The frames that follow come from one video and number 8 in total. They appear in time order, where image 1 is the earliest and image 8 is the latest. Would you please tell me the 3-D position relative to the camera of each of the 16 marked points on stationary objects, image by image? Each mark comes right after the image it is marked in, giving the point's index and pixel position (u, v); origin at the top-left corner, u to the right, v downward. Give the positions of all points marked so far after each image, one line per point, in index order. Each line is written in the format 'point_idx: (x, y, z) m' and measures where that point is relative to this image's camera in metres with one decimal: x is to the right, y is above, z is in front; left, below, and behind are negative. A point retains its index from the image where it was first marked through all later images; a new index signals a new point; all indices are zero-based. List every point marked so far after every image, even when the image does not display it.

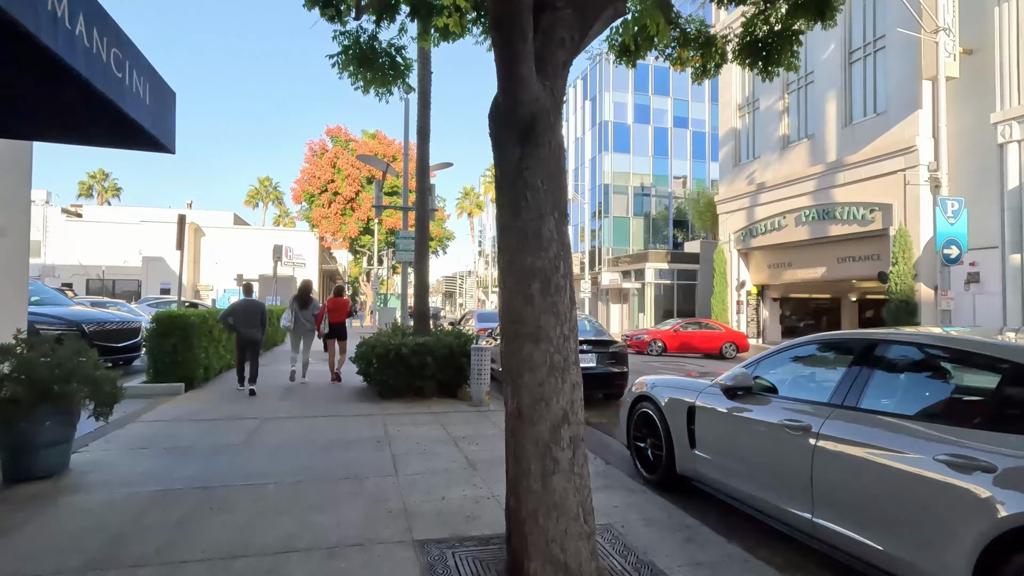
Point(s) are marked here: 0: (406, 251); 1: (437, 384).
0: (-3.0, +1.0, +14.5) m
1: (-1.4, -1.8, +9.7) m
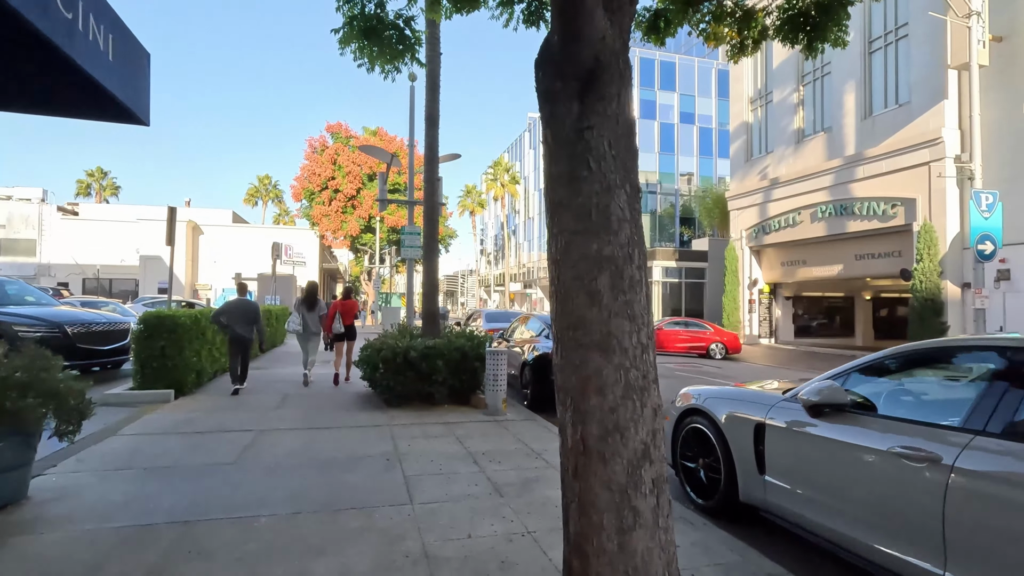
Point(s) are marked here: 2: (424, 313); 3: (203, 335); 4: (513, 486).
0: (-2.7, +1.1, +13.7) m
1: (-1.1, -1.8, +9.0) m
2: (-1.7, -0.5, +9.6) m
3: (-6.1, -0.9, +10.3) m
4: (0.0, -2.0, +5.1) m
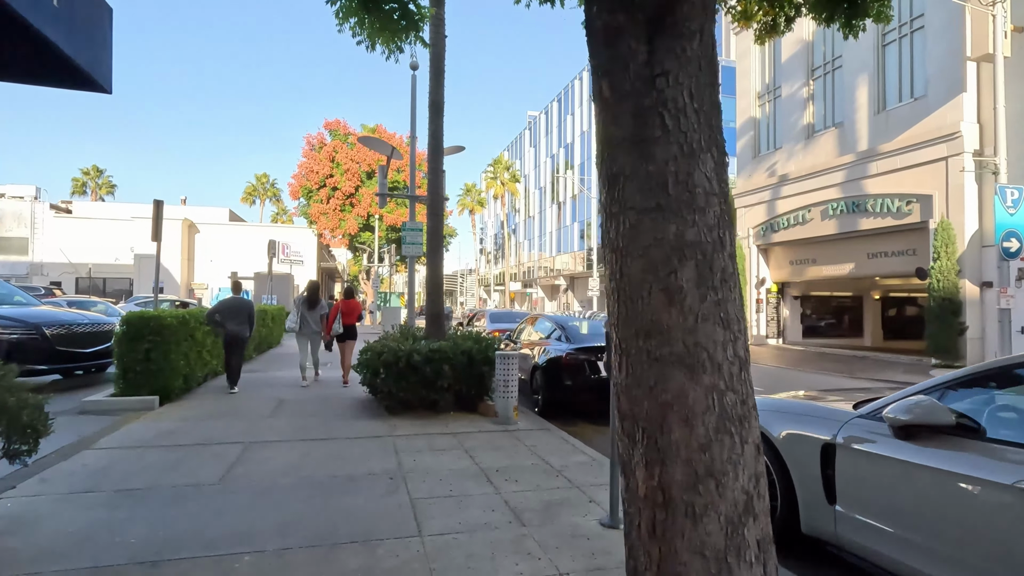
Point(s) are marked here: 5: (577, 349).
0: (-2.5, +1.1, +13.1) m
1: (-0.9, -1.7, +8.3) m
2: (-1.5, -0.4, +9.0) m
3: (-5.9, -0.9, +9.6) m
4: (+0.2, -1.9, +4.5) m
5: (+1.1, -1.0, +8.4) m
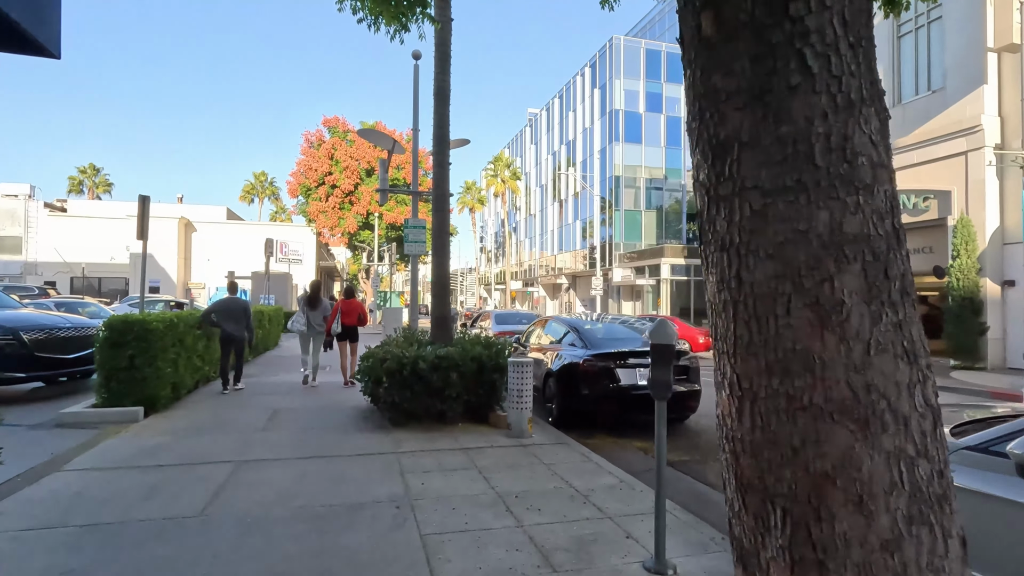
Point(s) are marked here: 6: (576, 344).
0: (-2.3, +1.1, +12.4) m
1: (-0.7, -1.8, +7.7) m
2: (-1.3, -0.5, +8.4) m
3: (-5.7, -0.9, +9.0) m
4: (+0.4, -2.0, +3.9) m
5: (+1.2, -1.0, +7.8) m
6: (+1.0, -0.9, +8.5) m
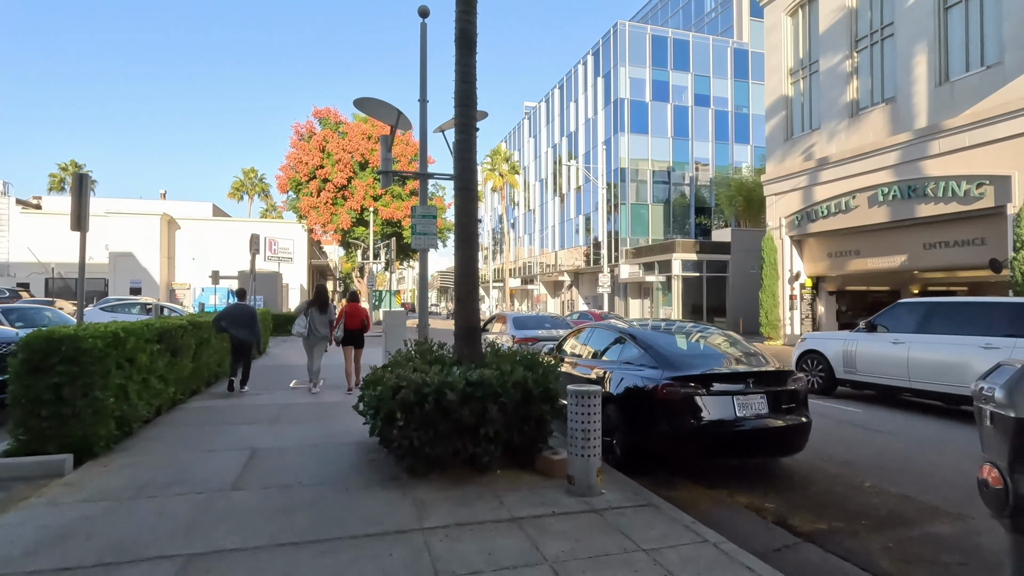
0: (-1.8, +1.1, +10.5) m
1: (-0.1, -1.8, +5.8) m
2: (-0.7, -0.5, +6.5) m
3: (-5.1, -1.0, +7.0) m
4: (+1.1, -2.0, +2.0) m
5: (+1.9, -1.0, +5.9) m
6: (+1.7, -0.9, +6.6) m
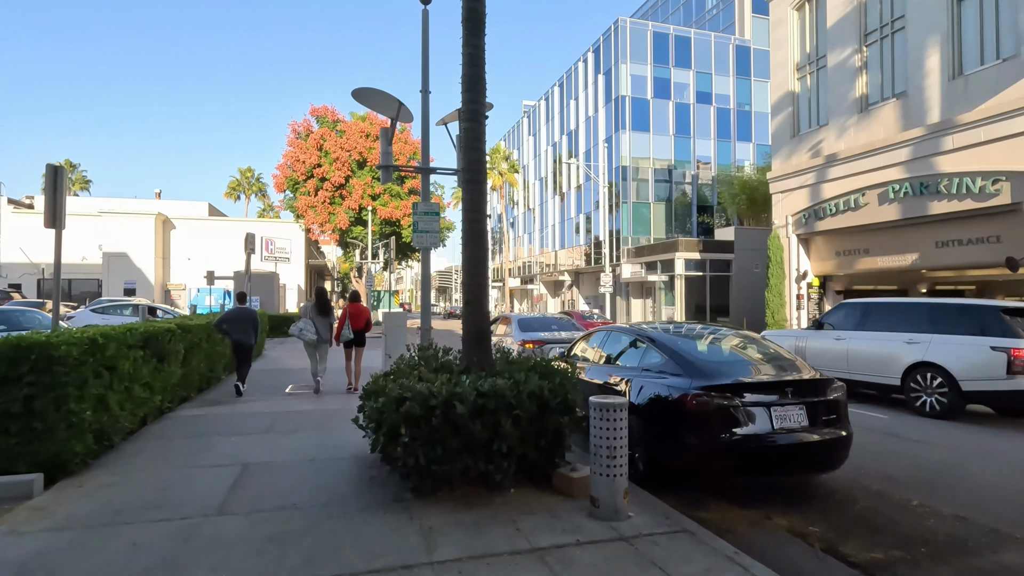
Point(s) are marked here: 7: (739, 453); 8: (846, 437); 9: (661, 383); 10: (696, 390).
0: (-1.6, +1.0, +10.0) m
1: (0.0, -1.8, +5.3) m
2: (-0.5, -0.5, +5.9) m
3: (-5.0, -1.0, +6.5) m
4: (+1.2, -2.0, +1.5) m
5: (+2.0, -1.0, +5.4) m
6: (+1.8, -0.9, +6.1) m
7: (+2.3, -1.7, +5.2) m
8: (+3.5, -1.6, +5.5) m
9: (+1.7, -1.1, +5.9) m
10: (+1.9, -1.1, +5.5) m
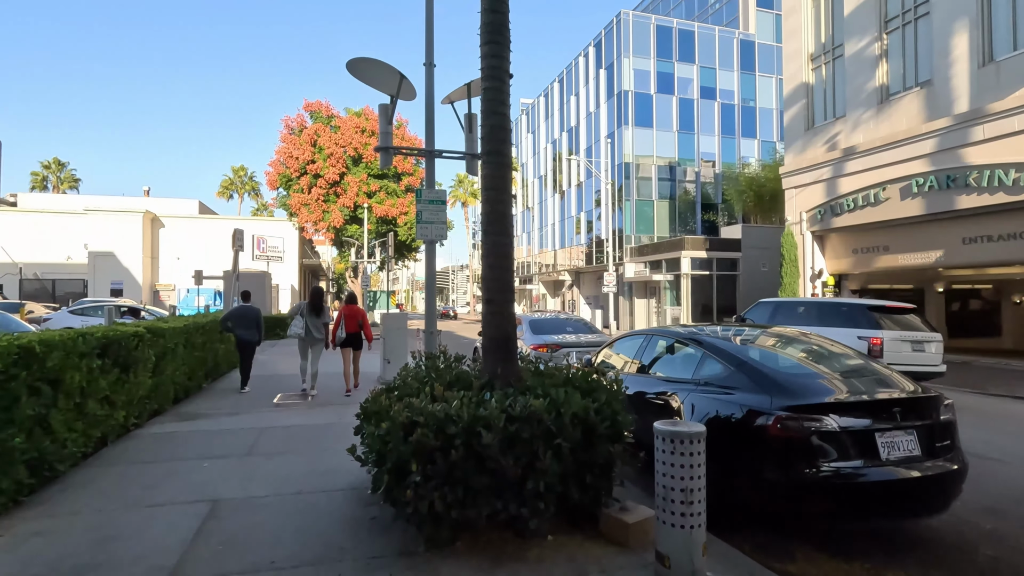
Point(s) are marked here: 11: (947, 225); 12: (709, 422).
0: (-1.4, +1.1, +8.9) m
1: (+0.4, -1.8, +4.2) m
2: (-0.2, -0.5, +4.8) m
3: (-4.7, -1.0, +5.3) m
4: (+1.6, -2.0, +0.4) m
5: (+2.3, -1.0, +4.3) m
6: (+2.1, -0.9, +5.0) m
7: (+2.6, -1.6, +4.1) m
8: (+3.8, -1.5, +4.4) m
9: (+2.0, -1.1, +4.8) m
10: (+2.2, -1.0, +4.4) m
11: (+16.0, +2.3, +19.1) m
12: (+1.8, -1.3, +4.9) m
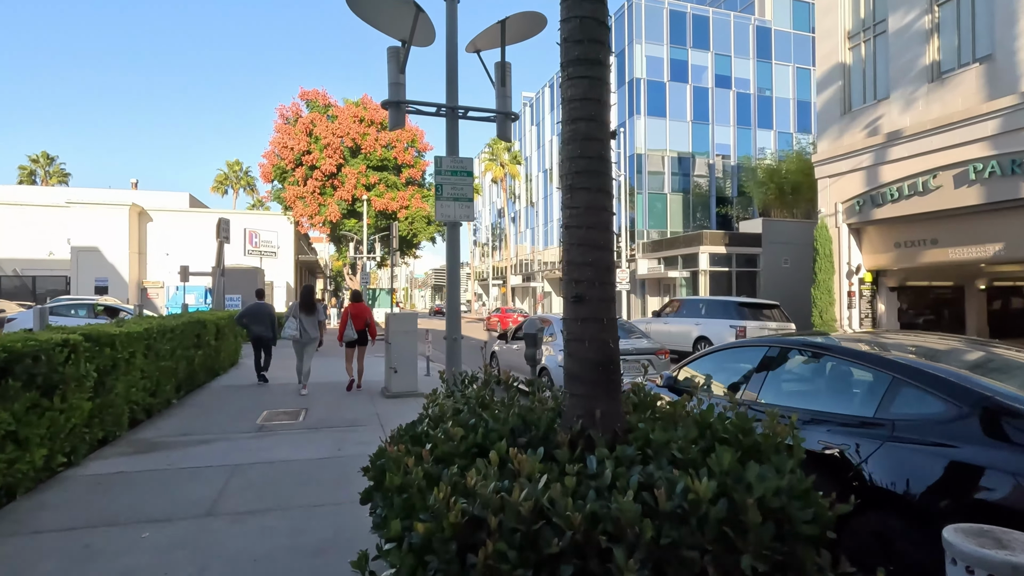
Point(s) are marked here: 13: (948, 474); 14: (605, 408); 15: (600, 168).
0: (-0.8, +1.1, +7.0) m
1: (+1.0, -1.7, +2.3) m
2: (+0.4, -0.4, +3.0) m
3: (-4.1, -0.9, +3.5) m
4: (+2.2, -1.9, -1.4) m
5: (+2.9, -0.9, +2.5) m
6: (+2.7, -0.8, +3.2) m
7: (+3.2, -1.6, +2.3) m
8: (+4.4, -1.5, +2.6) m
9: (+2.6, -1.0, +3.0) m
10: (+2.8, -1.0, +2.6) m
11: (+16.6, +2.4, +17.3) m
12: (+2.4, -1.2, +3.1) m
13: (+2.5, -1.1, +3.1) m
14: (+0.5, -0.7, +2.9) m
15: (+0.5, +0.7, +3.1) m
